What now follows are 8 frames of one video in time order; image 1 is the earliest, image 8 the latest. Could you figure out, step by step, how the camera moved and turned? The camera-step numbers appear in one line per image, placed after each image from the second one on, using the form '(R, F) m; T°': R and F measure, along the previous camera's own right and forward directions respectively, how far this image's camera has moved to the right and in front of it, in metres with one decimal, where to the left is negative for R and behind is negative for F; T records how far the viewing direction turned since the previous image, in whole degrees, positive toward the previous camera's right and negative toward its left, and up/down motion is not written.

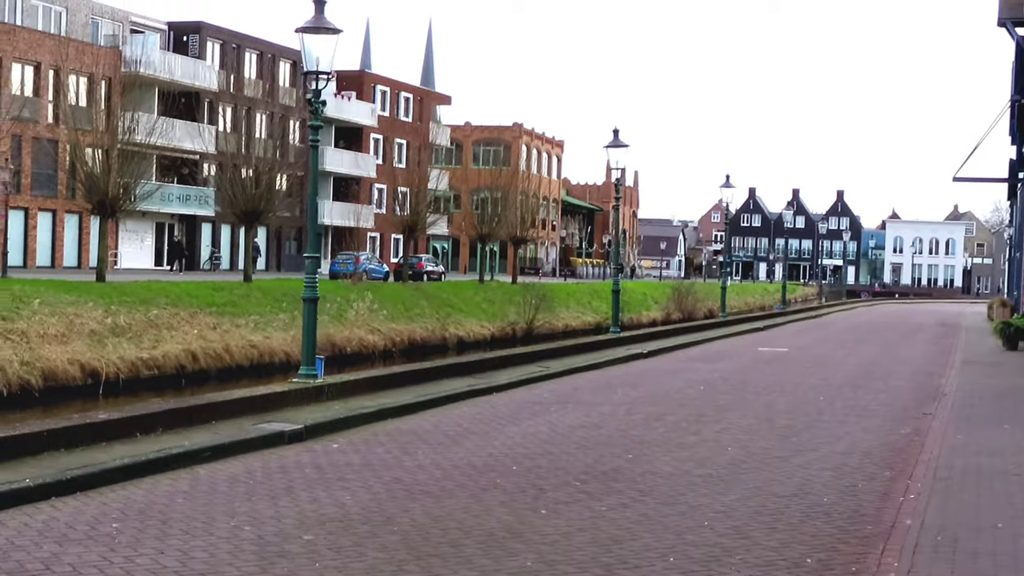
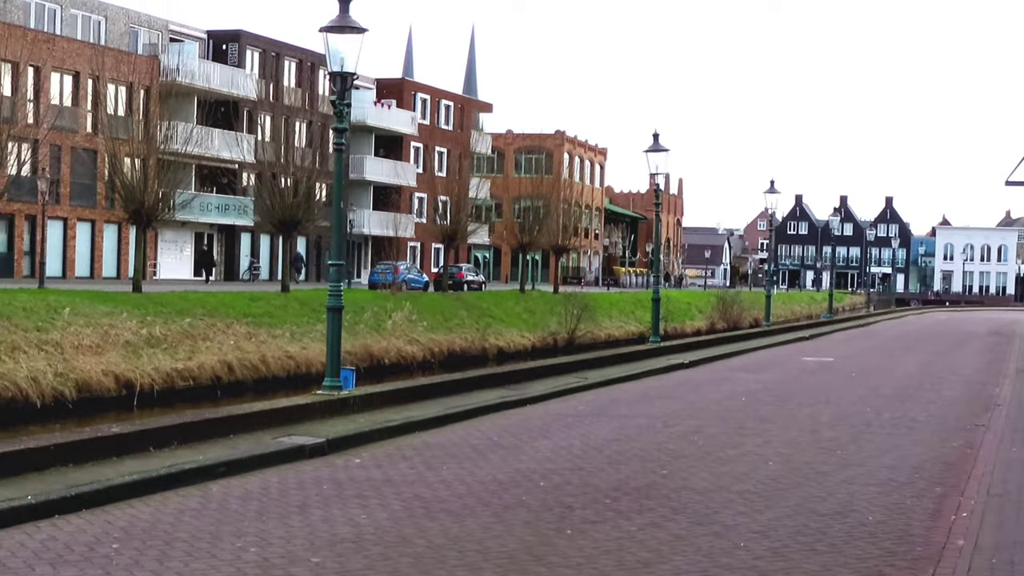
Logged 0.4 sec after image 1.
(+0.1, +0.4) m; -2°
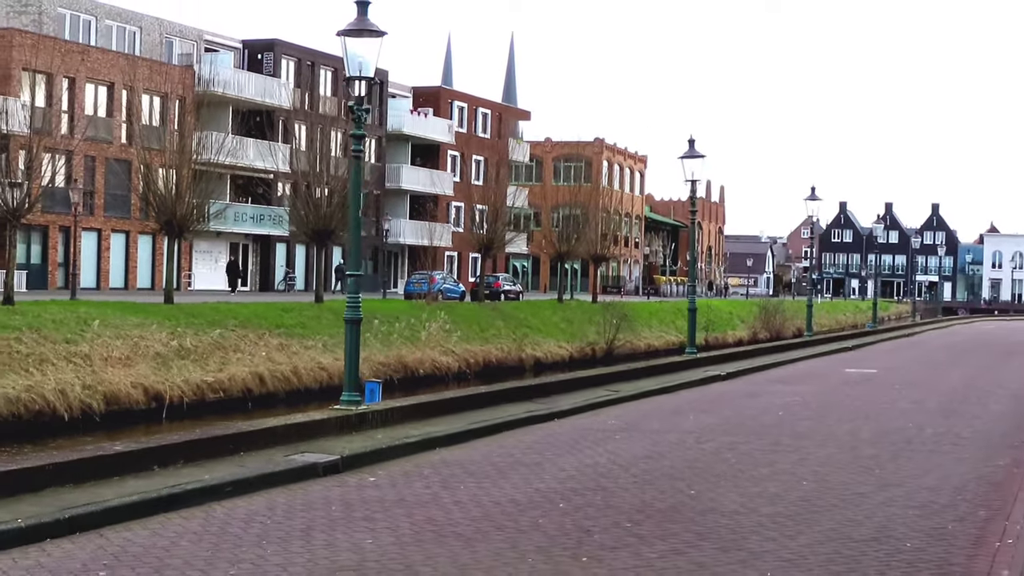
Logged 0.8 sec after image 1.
(+0.2, +0.4) m; -2°
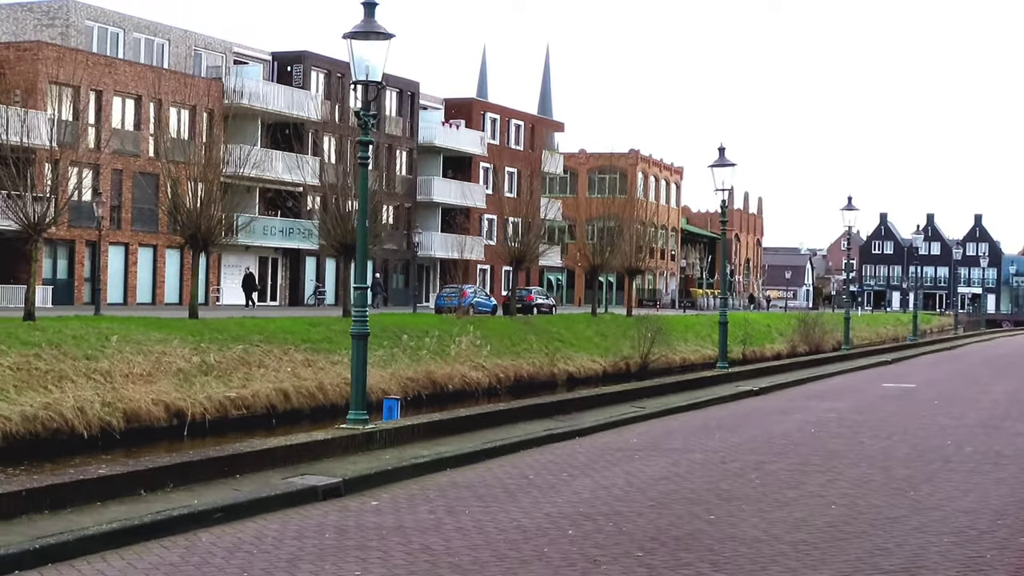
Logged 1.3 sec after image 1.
(+0.2, +0.5) m; -2°
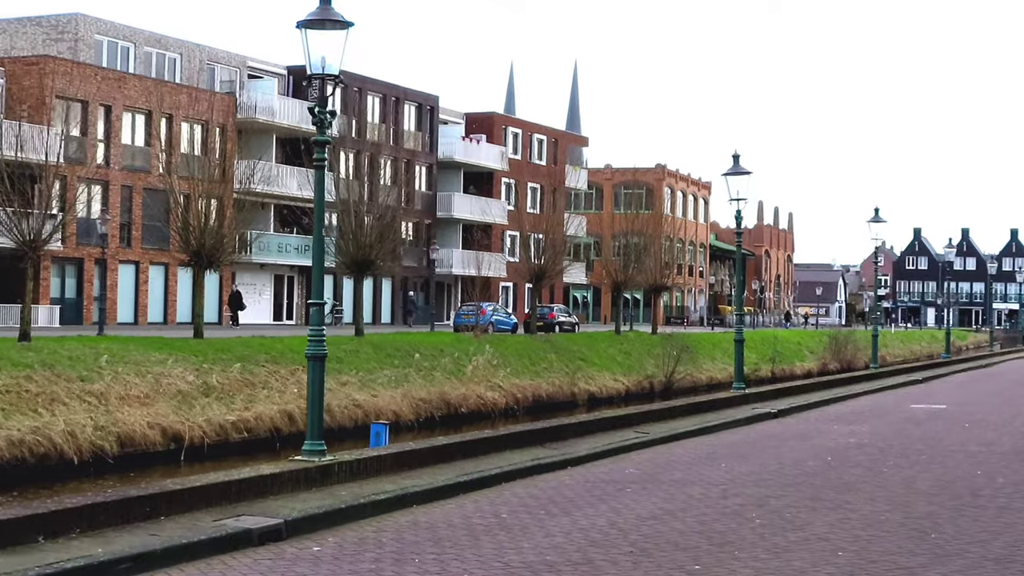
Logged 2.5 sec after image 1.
(+0.4, +0.9) m; -2°
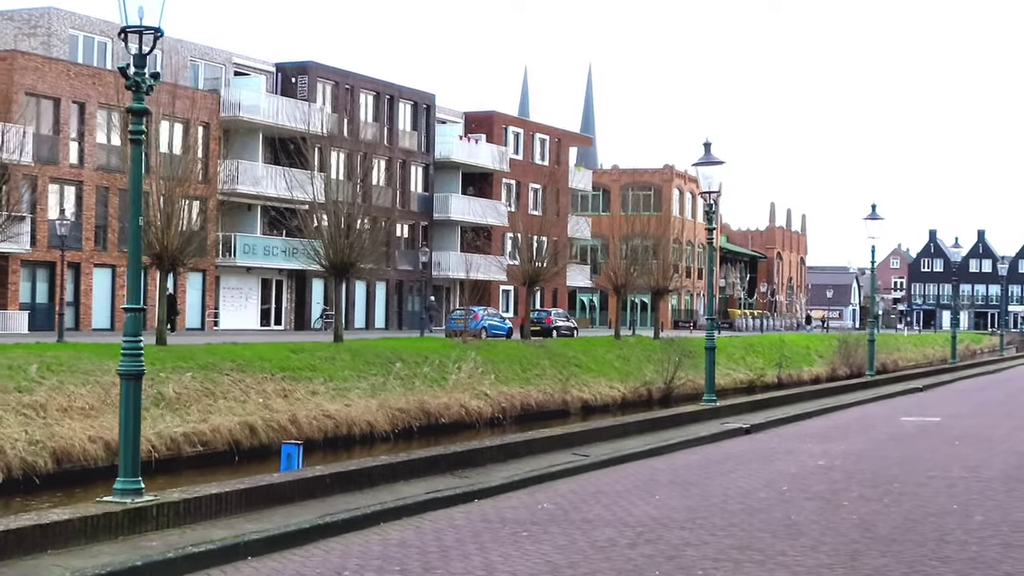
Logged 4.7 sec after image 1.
(+0.9, +1.3) m; -1°
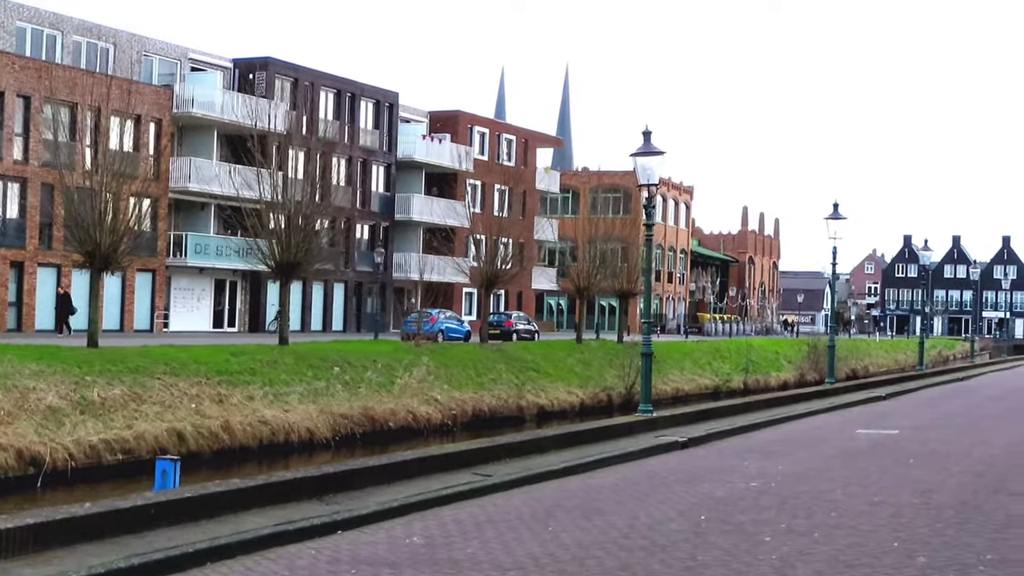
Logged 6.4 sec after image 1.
(+0.8, +0.8) m; +1°
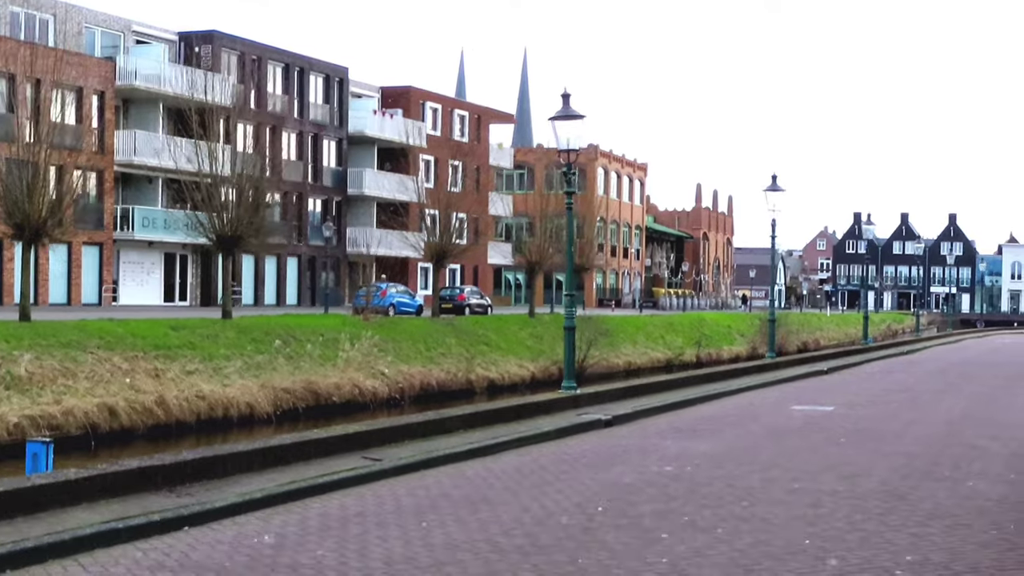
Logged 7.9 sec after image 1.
(+0.4, -0.1) m; +2°
